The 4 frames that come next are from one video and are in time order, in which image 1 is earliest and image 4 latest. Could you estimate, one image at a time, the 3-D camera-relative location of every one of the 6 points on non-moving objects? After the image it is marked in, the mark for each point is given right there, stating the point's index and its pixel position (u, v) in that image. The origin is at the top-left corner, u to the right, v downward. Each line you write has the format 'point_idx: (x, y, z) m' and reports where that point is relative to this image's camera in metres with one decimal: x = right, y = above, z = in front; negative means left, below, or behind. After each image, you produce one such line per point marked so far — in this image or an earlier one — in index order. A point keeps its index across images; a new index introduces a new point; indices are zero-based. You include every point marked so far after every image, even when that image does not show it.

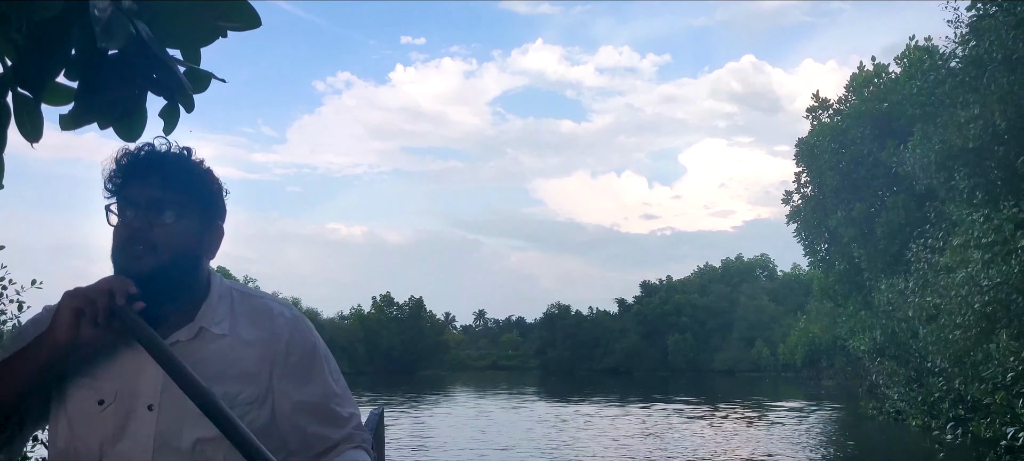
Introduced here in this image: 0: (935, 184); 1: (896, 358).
0: (+4.3, +0.5, +15.8) m
1: (+4.2, -1.4, +16.9) m
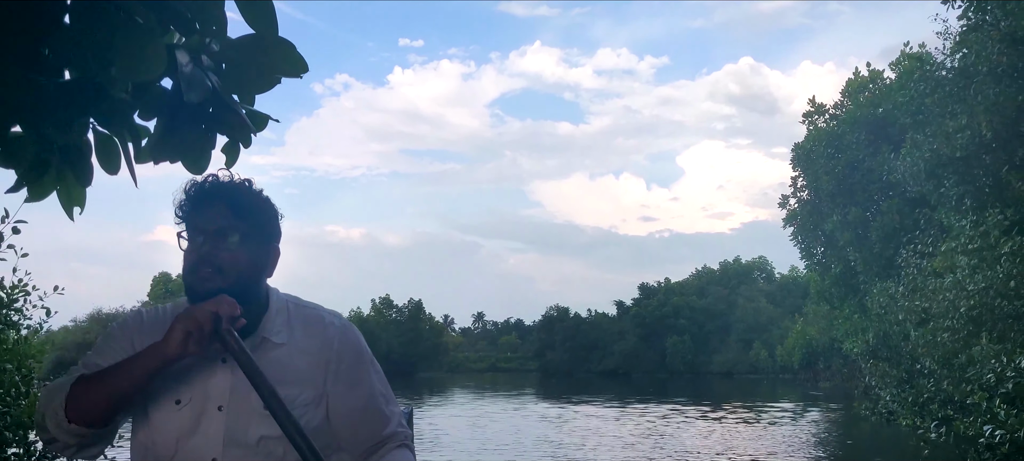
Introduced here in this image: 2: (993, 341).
0: (+4.3, +0.4, +16.2) m
1: (+4.2, -1.4, +17.3) m
2: (+3.8, -0.9, +12.2) m
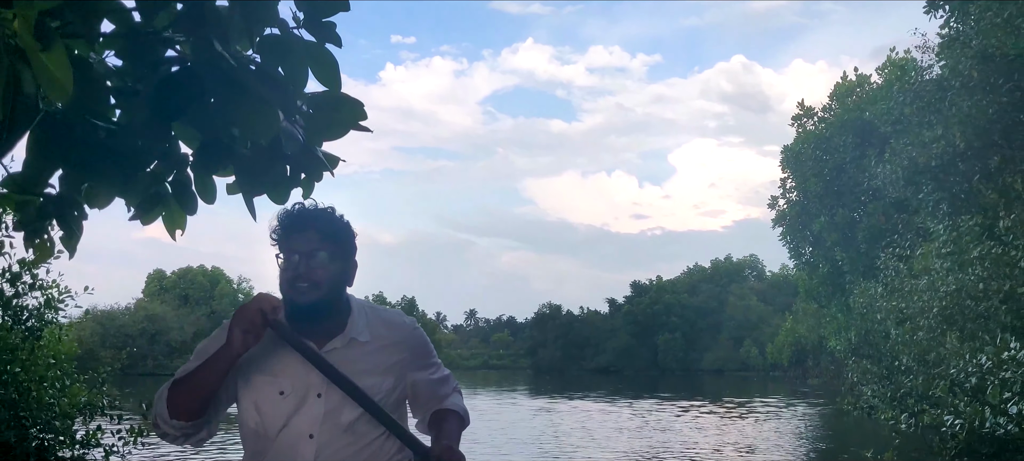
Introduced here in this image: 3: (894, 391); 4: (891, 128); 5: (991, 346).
0: (+4.3, +0.4, +17.0) m
1: (+4.2, -1.5, +18.1) m
2: (+3.8, -0.9, +13.0) m
3: (+3.8, -1.6, +15.4) m
4: (+4.5, +1.2, +18.5) m
5: (+3.2, -0.8, +10.5) m
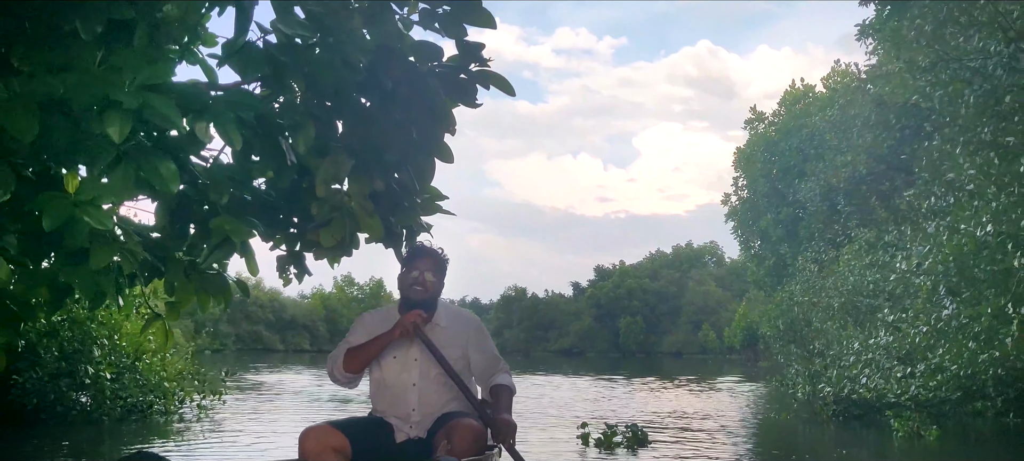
0: (+4.1, +0.3, +20.3) m
1: (+3.9, -1.5, +21.4) m
2: (+3.6, -1.0, +16.3) m
3: (+3.6, -1.7, +18.7) m
4: (+4.3, +1.2, +21.7) m
5: (+3.1, -0.9, +13.7) m
